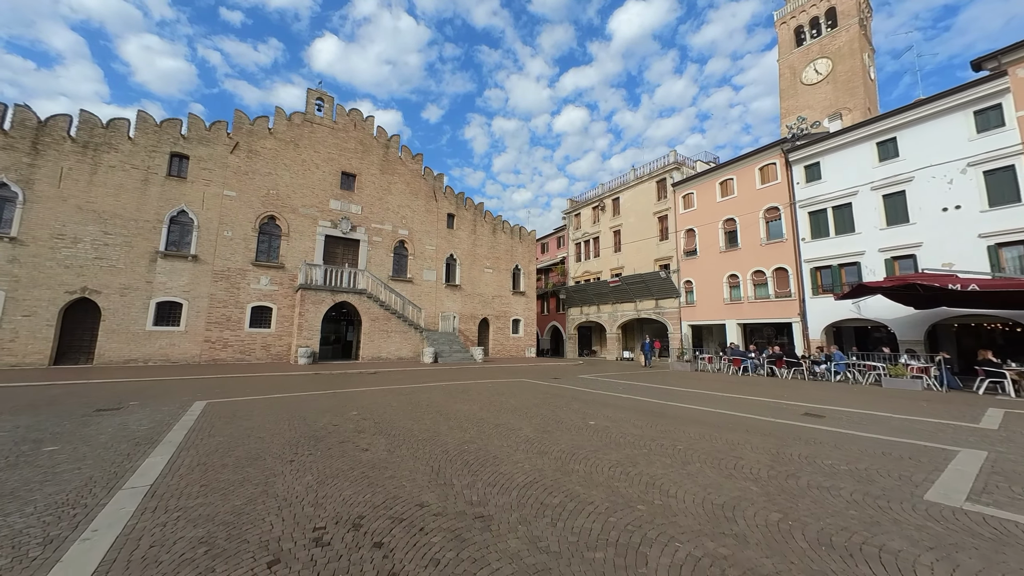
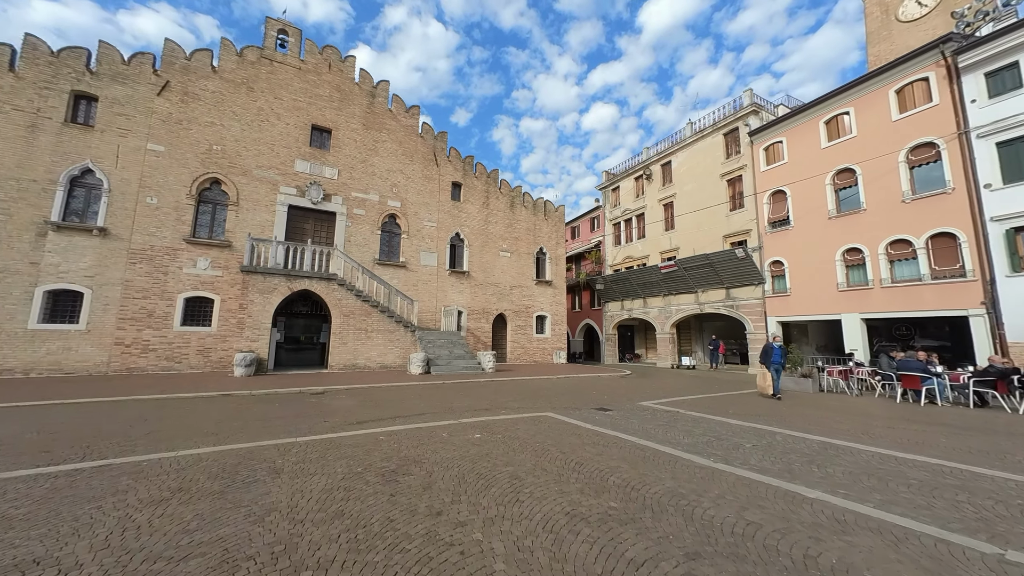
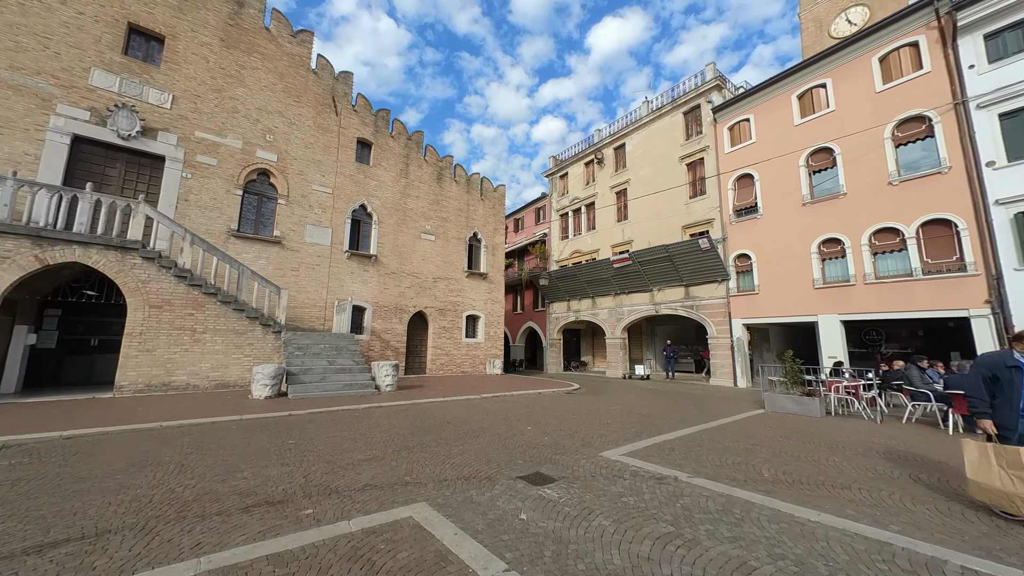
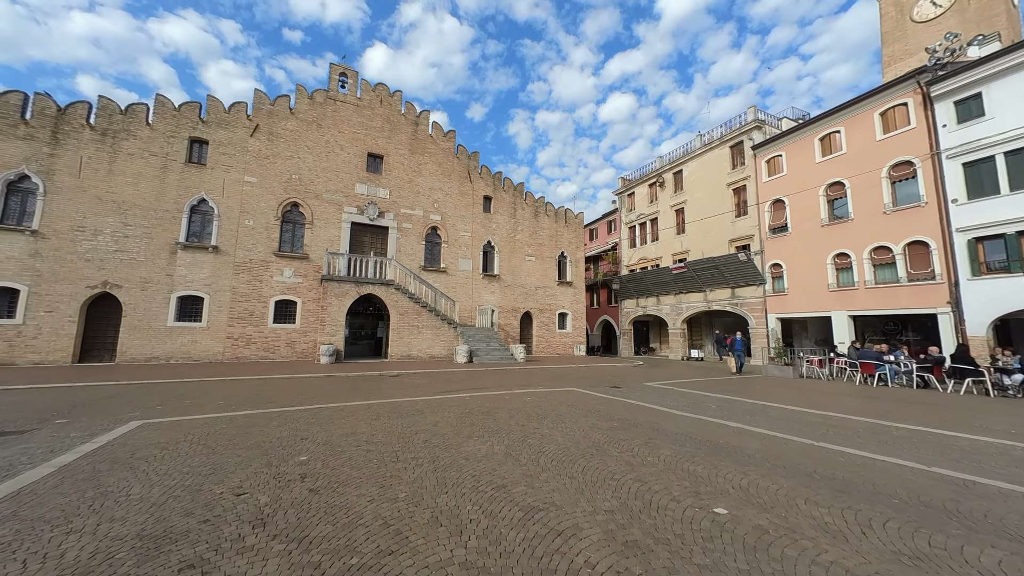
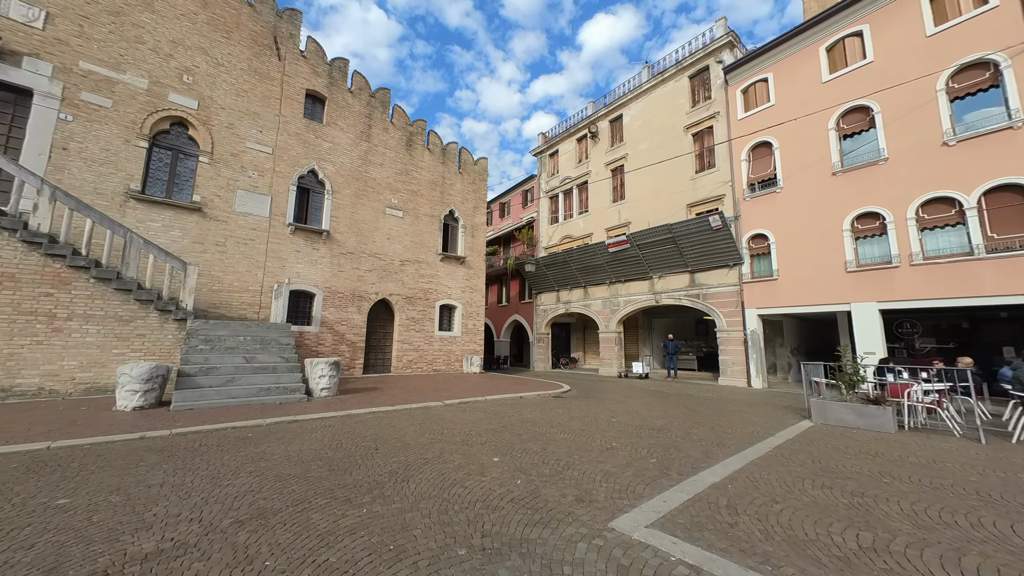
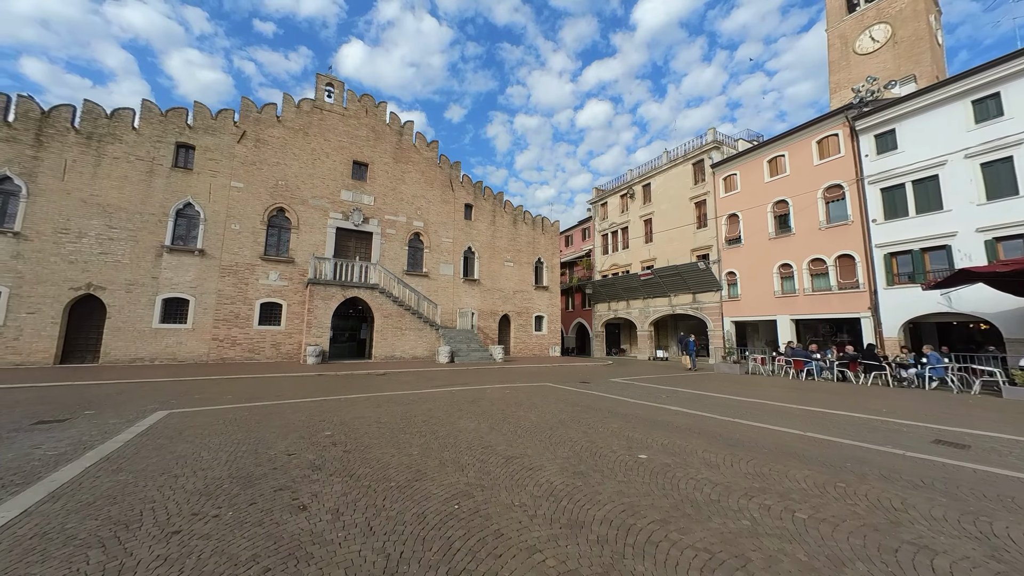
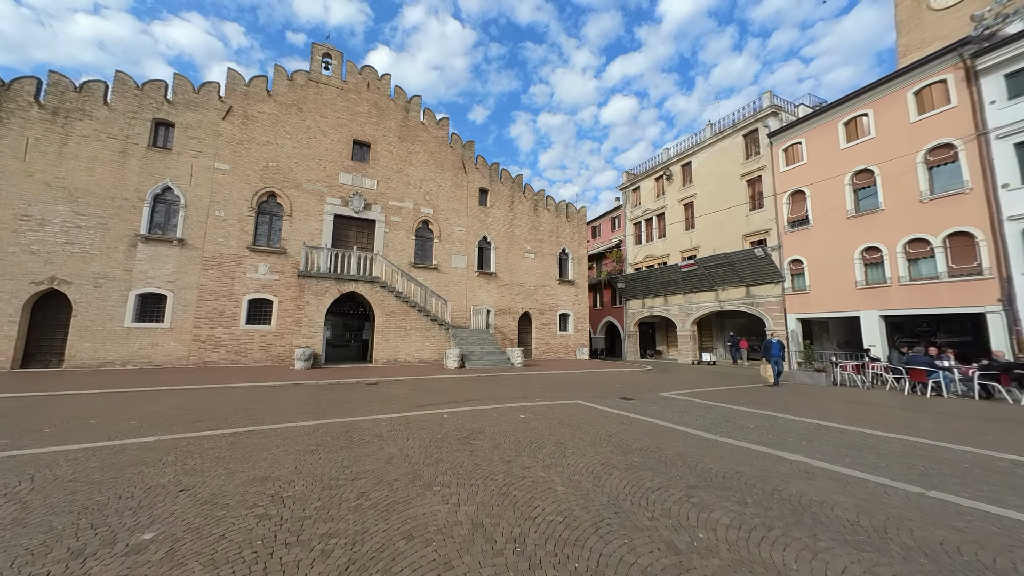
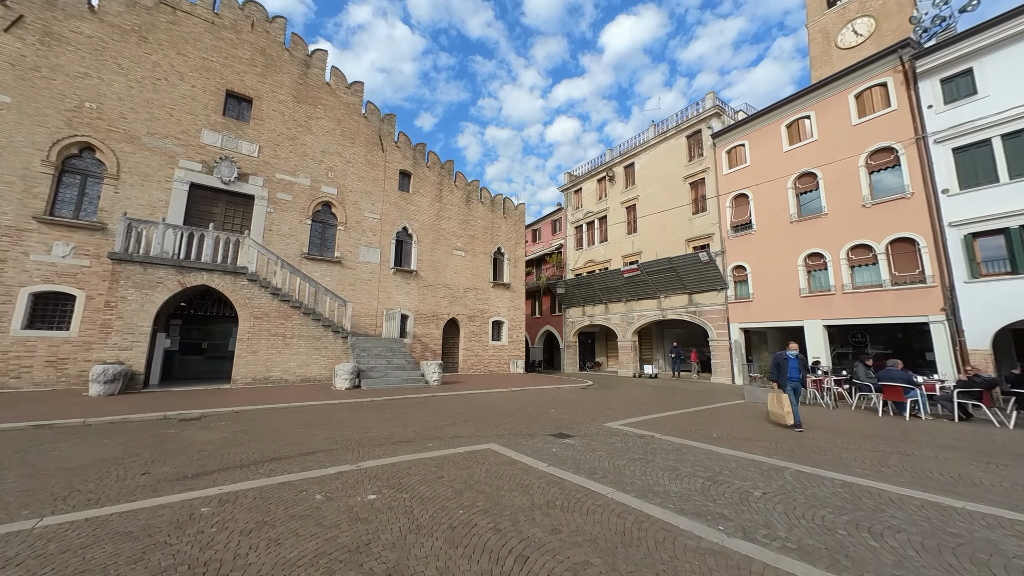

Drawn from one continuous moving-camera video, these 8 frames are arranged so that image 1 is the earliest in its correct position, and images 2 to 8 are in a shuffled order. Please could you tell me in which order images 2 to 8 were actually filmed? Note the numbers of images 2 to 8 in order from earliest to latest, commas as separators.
6, 4, 7, 2, 8, 3, 5
